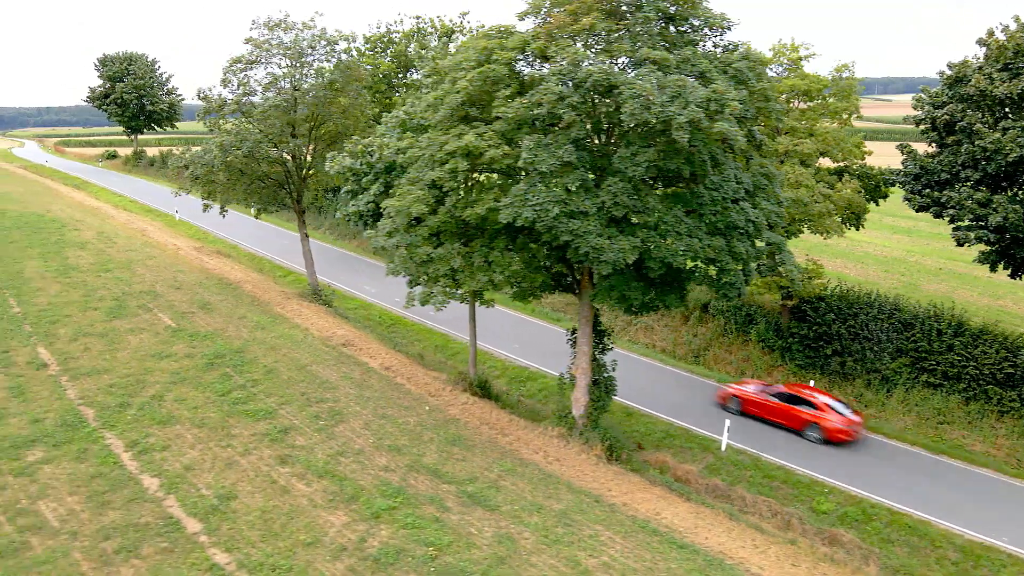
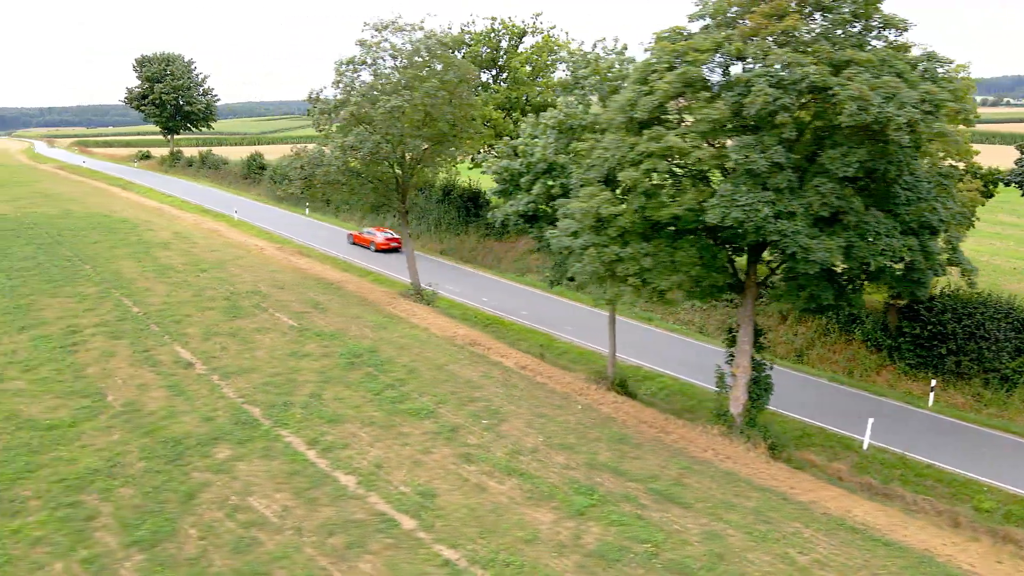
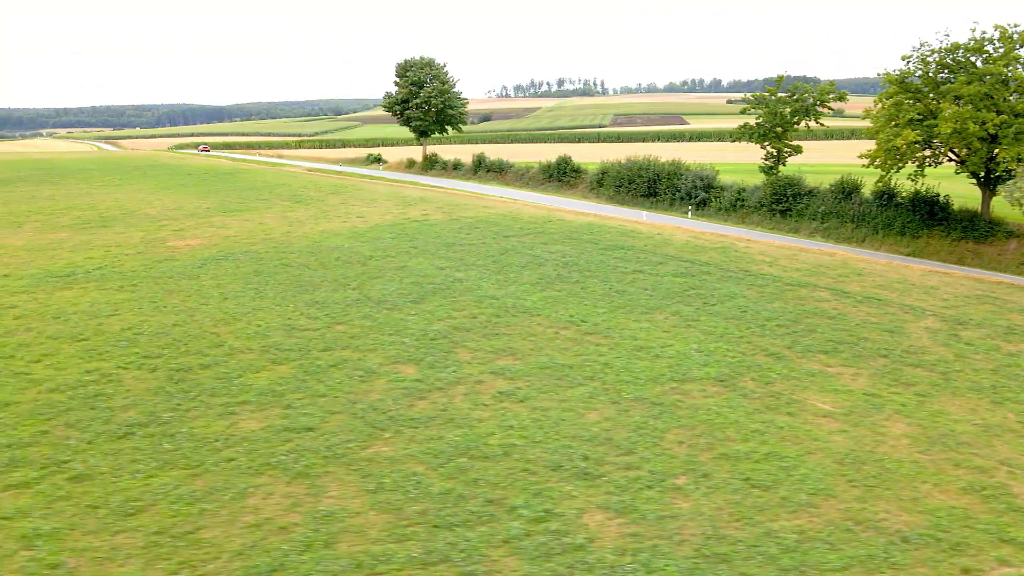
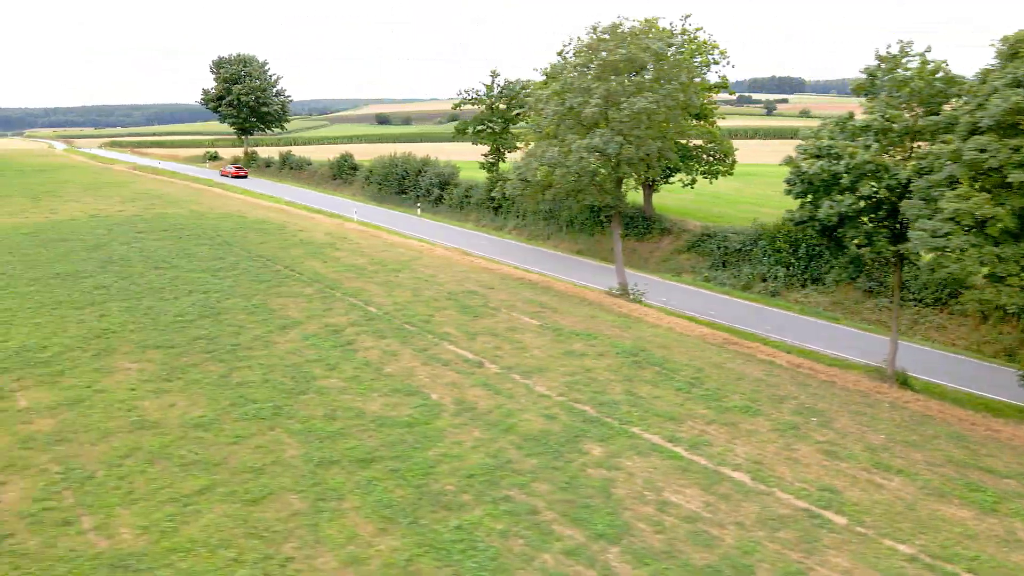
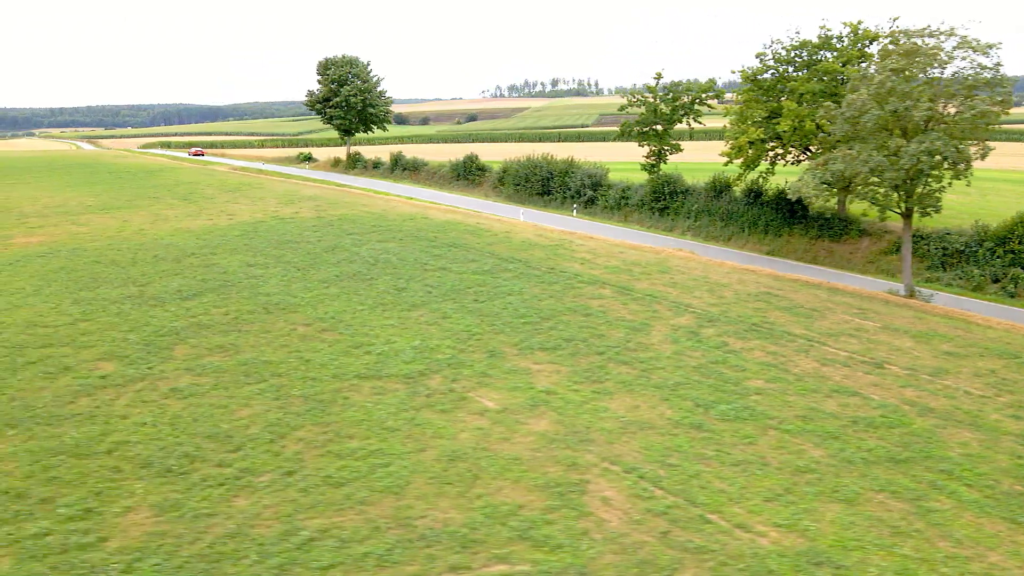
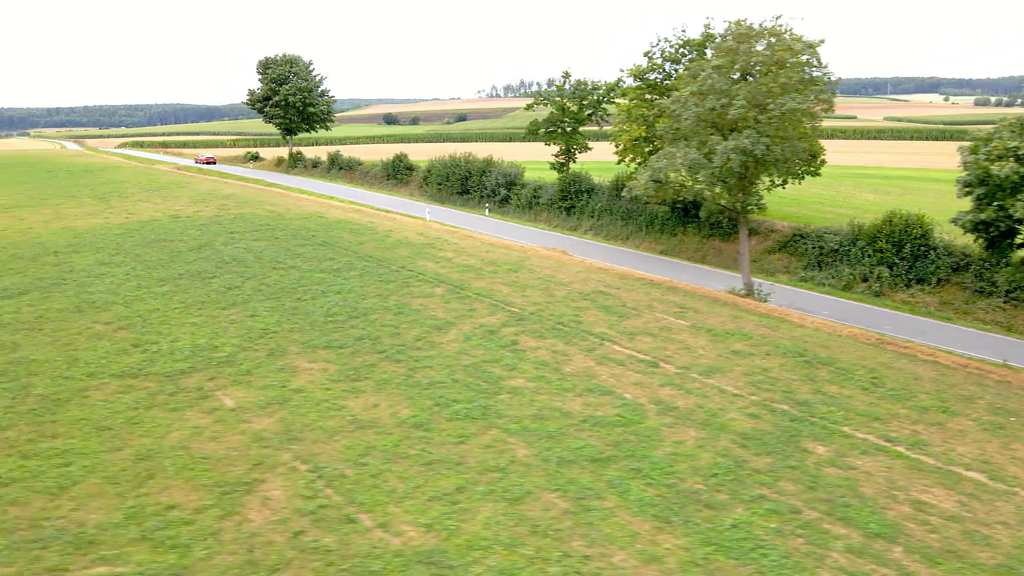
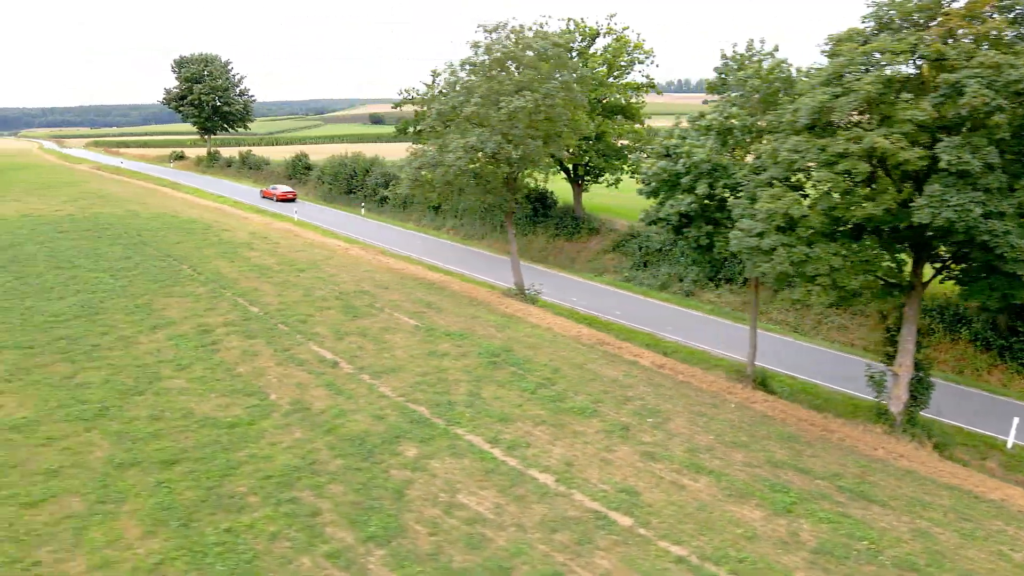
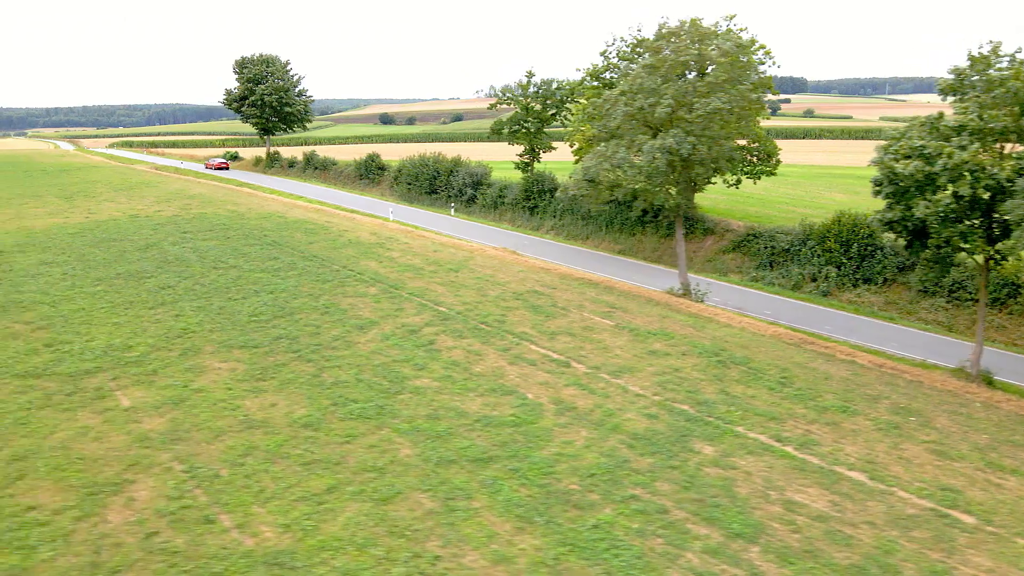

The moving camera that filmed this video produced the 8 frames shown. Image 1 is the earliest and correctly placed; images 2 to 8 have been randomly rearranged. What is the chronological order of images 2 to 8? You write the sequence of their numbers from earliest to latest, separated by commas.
2, 7, 4, 8, 6, 5, 3
